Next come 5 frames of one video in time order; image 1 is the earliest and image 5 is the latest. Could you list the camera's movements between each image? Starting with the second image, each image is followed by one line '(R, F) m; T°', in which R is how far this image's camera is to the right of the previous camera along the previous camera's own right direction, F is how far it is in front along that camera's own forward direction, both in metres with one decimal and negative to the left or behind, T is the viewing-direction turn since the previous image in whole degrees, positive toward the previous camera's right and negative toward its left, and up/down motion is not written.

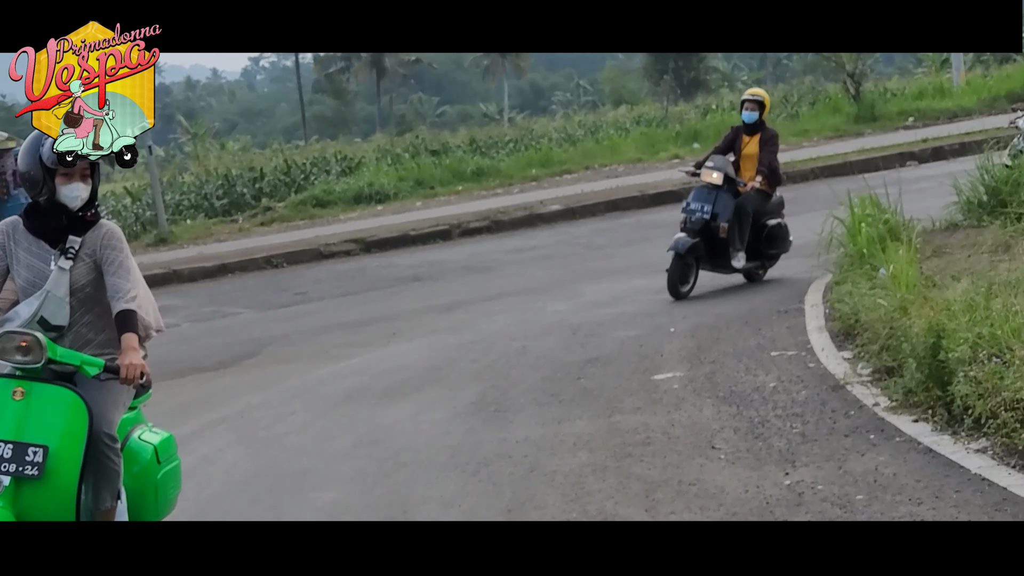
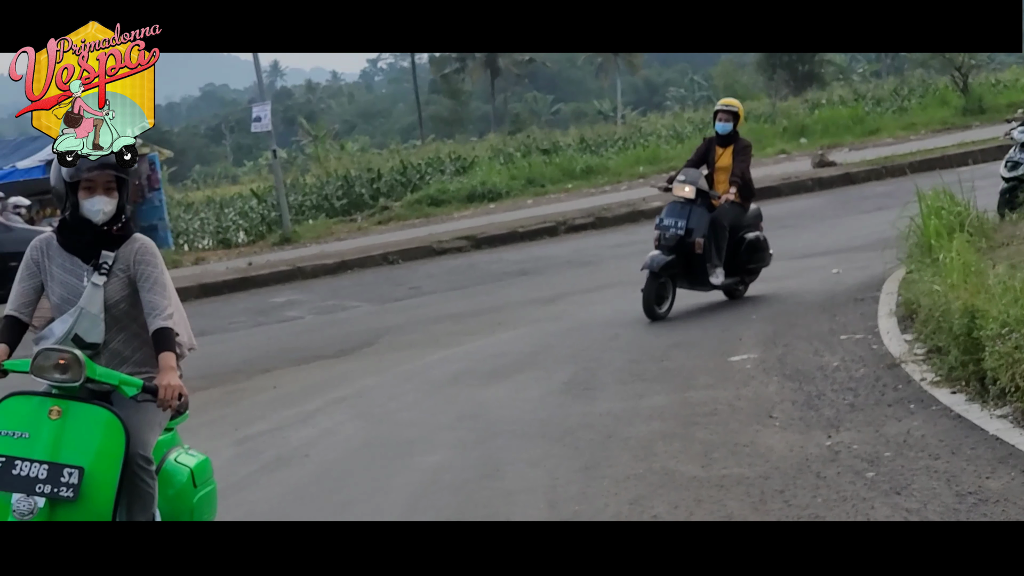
(+0.1, -0.7) m; -4°
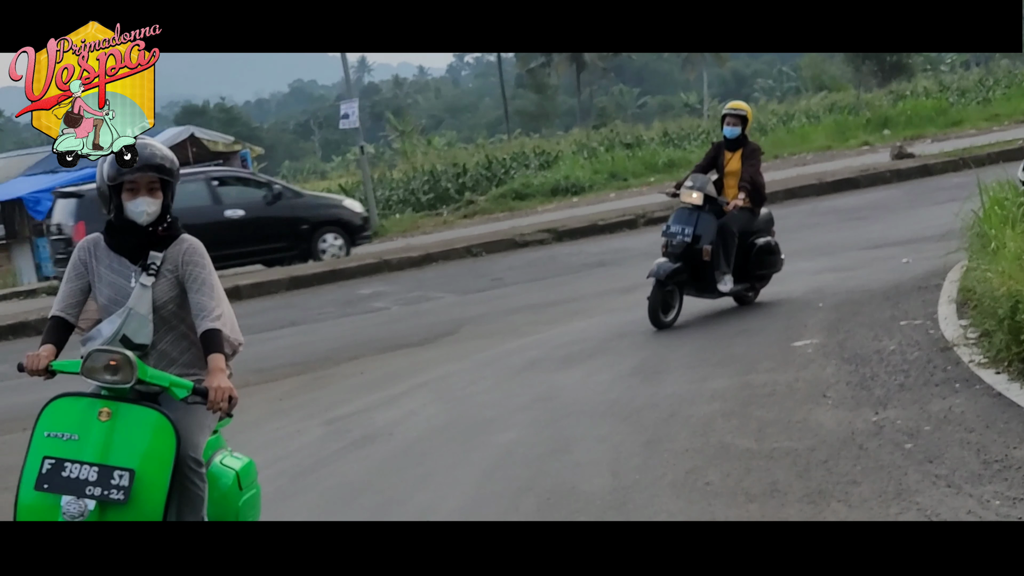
(+0.1, -0.4) m; -3°
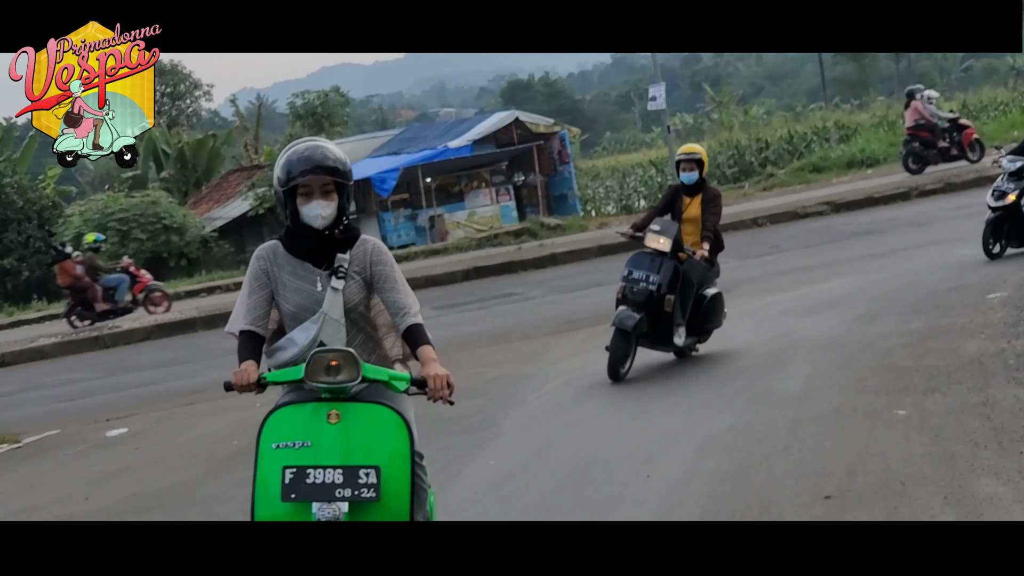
(+0.5, -2.2) m; -12°
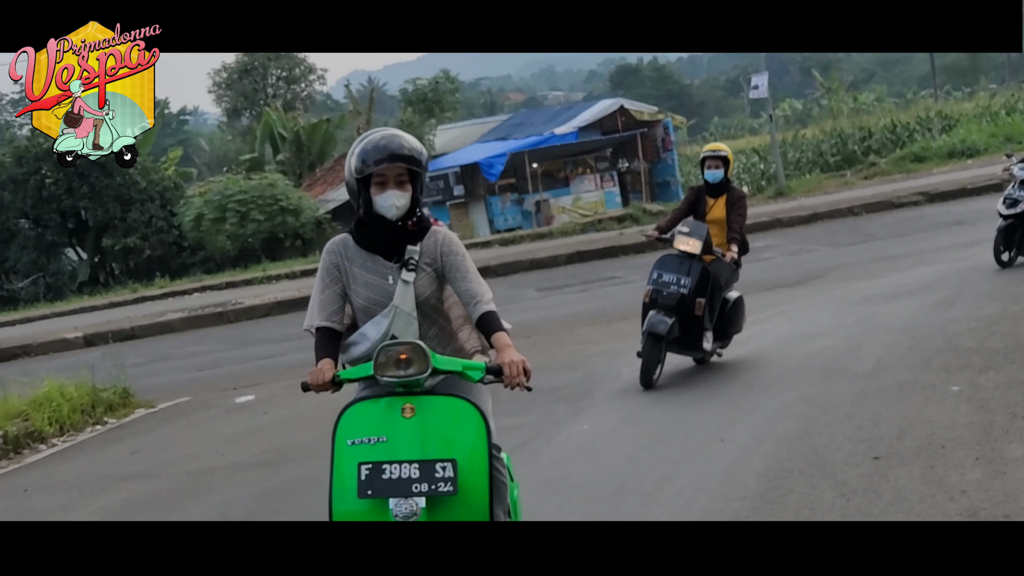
(+0.1, -0.7) m; -4°
